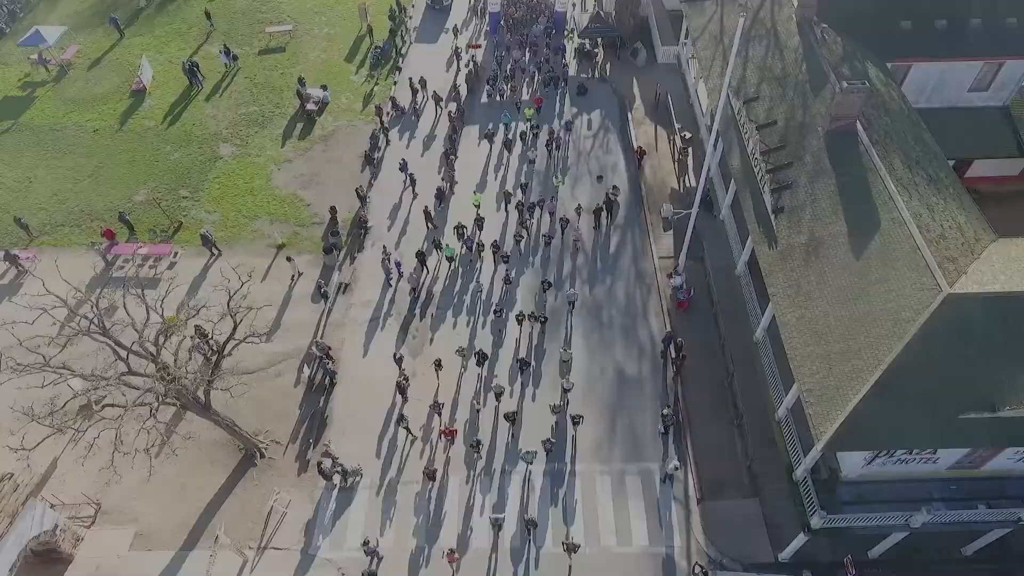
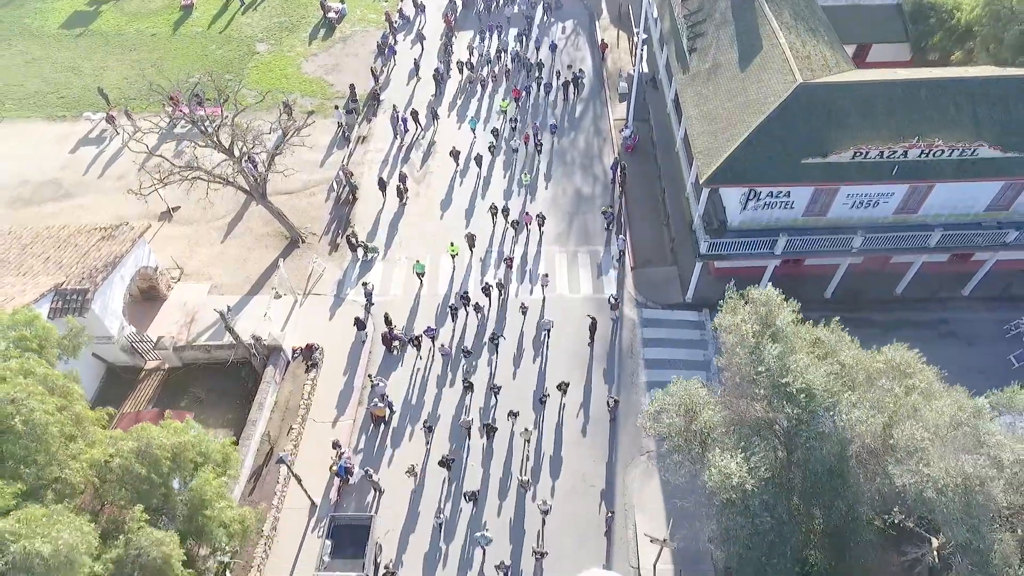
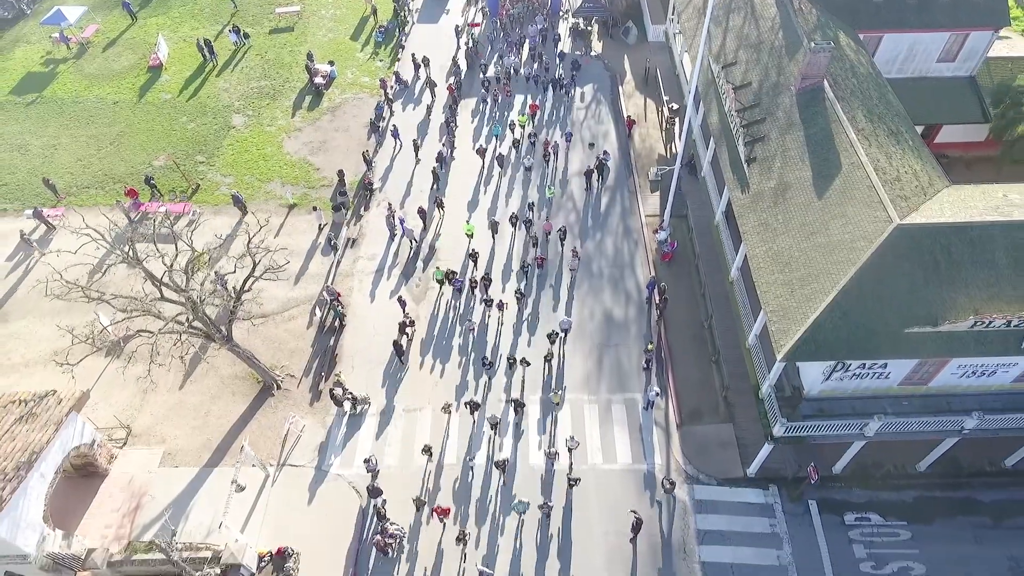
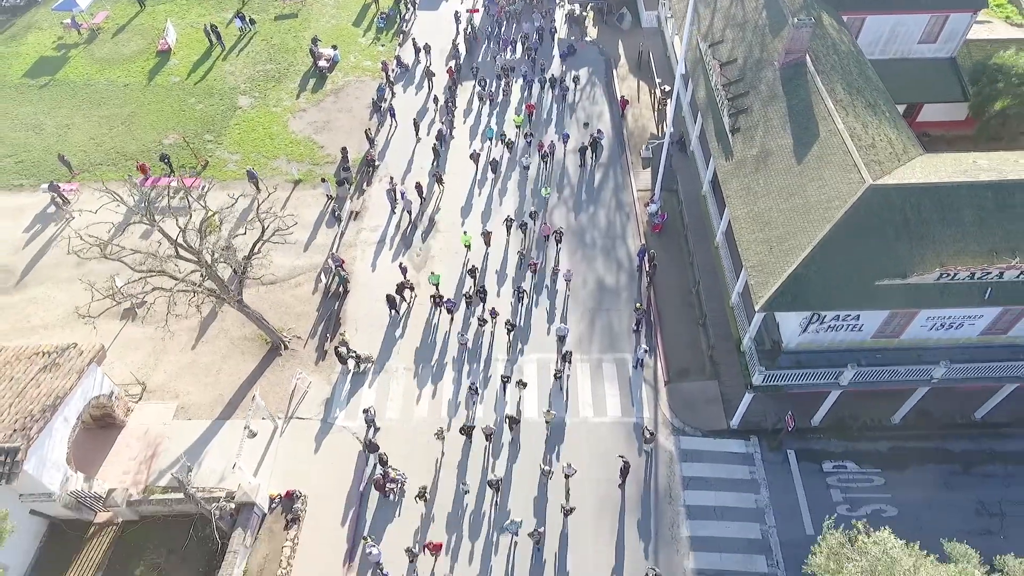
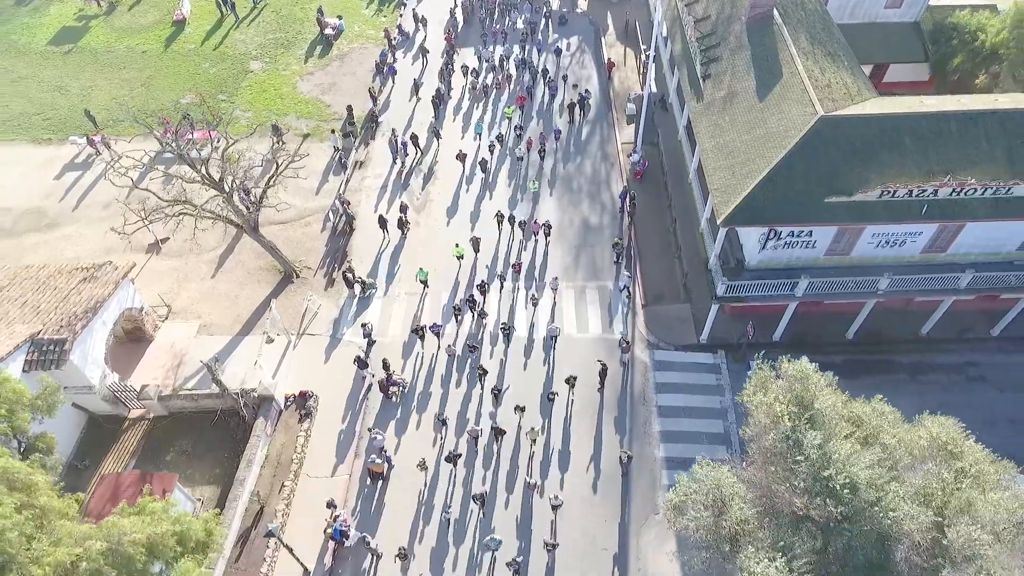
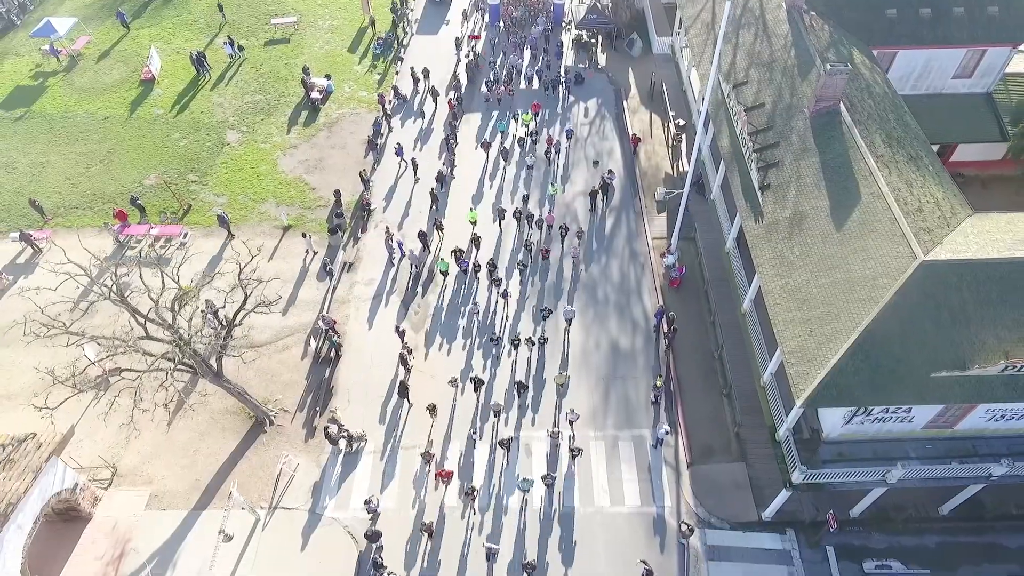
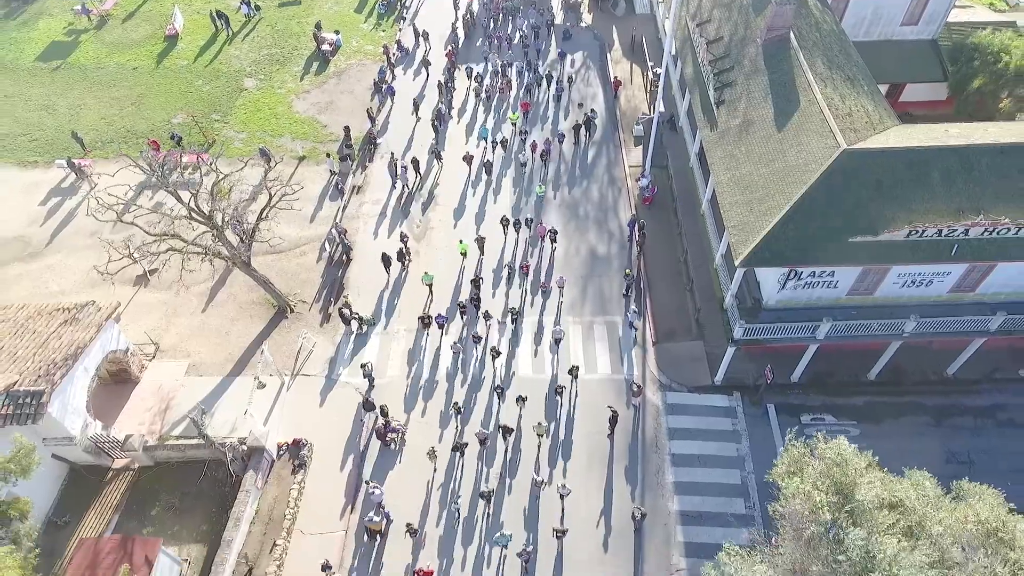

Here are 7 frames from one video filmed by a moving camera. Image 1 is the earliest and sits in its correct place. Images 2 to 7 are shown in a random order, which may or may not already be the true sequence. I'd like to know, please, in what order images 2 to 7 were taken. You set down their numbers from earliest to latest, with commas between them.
6, 3, 4, 7, 5, 2
